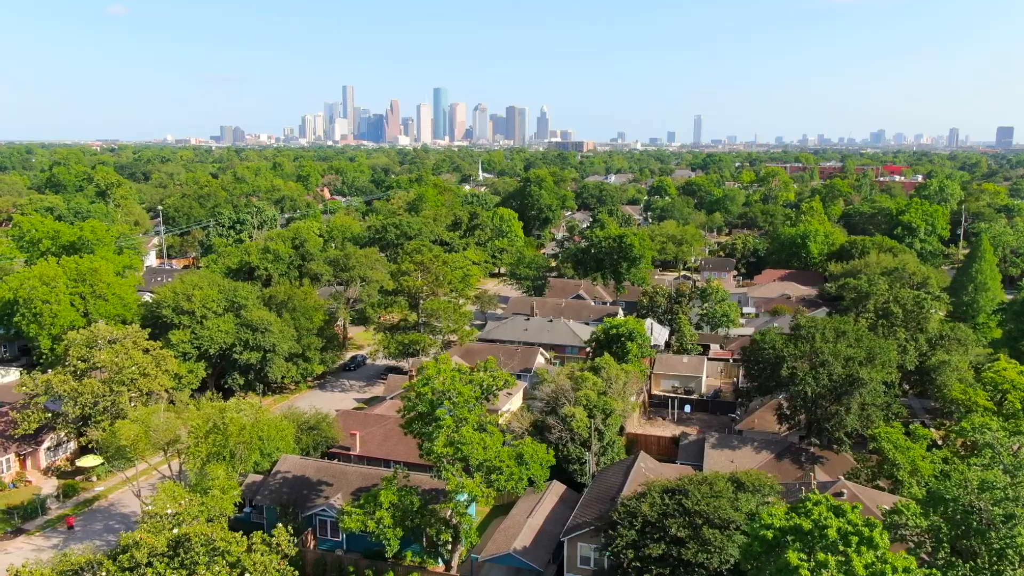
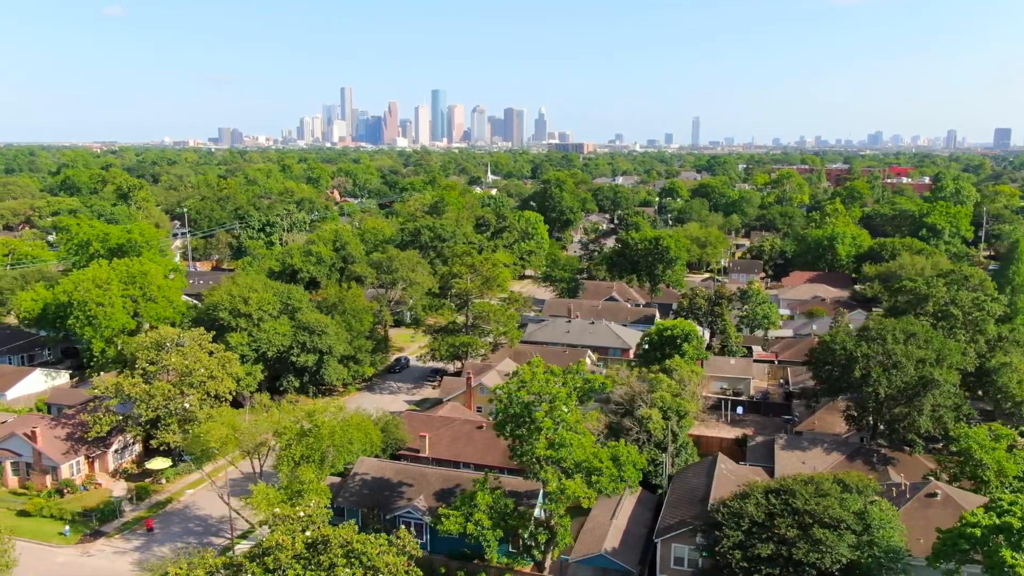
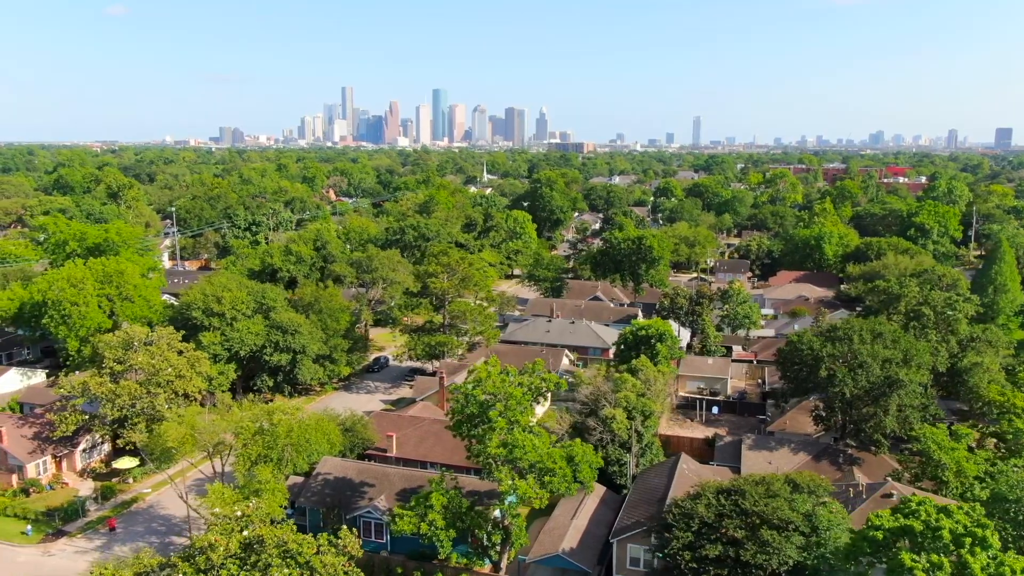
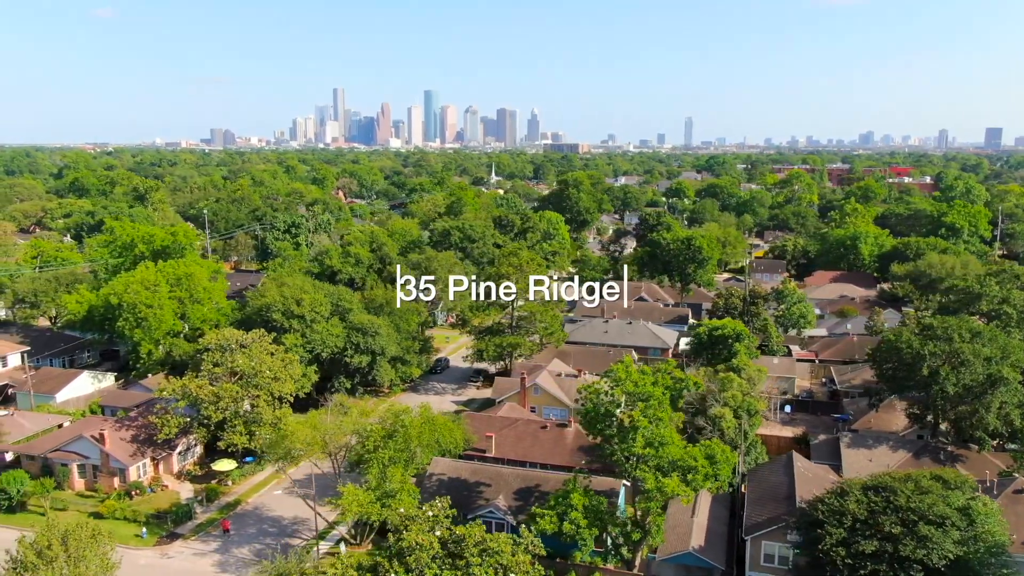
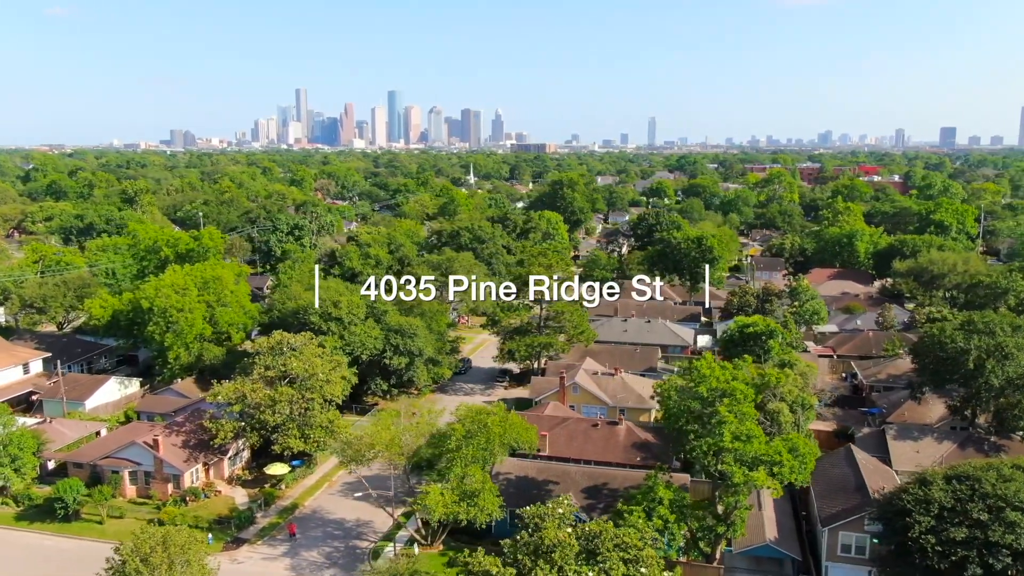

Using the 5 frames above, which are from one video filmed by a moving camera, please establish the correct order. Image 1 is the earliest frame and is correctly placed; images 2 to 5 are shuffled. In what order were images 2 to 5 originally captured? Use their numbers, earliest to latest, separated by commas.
3, 2, 4, 5
